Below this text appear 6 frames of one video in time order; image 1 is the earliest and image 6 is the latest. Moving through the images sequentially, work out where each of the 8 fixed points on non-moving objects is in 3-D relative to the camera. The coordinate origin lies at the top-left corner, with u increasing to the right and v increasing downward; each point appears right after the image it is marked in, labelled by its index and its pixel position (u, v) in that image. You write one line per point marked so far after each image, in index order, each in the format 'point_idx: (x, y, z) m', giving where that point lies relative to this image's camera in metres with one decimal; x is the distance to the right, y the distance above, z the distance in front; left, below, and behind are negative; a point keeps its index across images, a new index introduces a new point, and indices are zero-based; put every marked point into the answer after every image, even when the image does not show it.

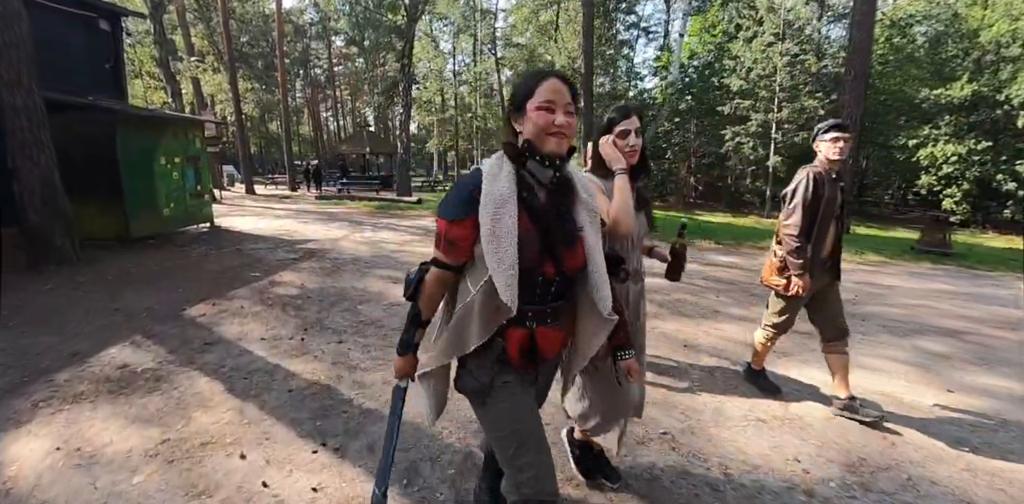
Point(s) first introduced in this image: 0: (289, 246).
0: (-4.4, +0.2, +9.6) m
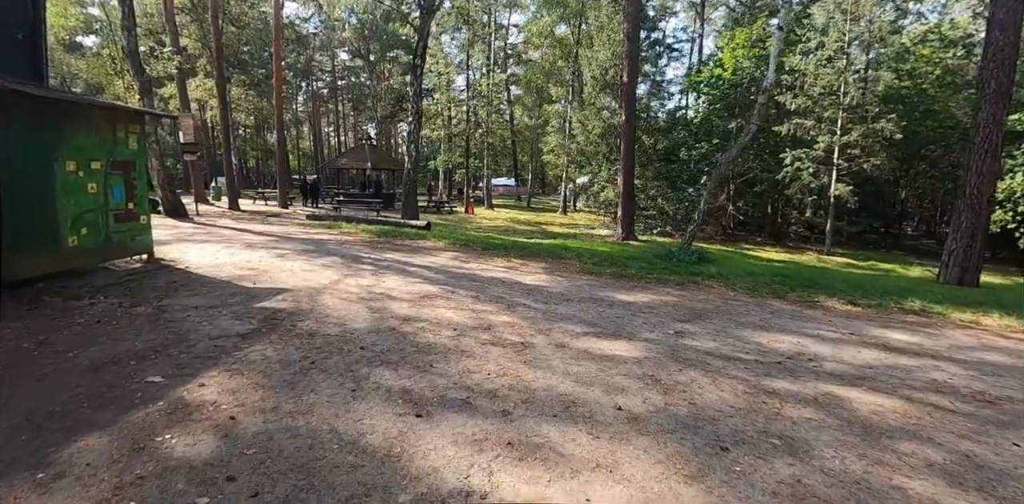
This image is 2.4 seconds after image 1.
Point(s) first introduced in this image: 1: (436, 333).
0: (-3.3, -0.6, +6.1) m
1: (-0.8, -0.9, +5.3) m
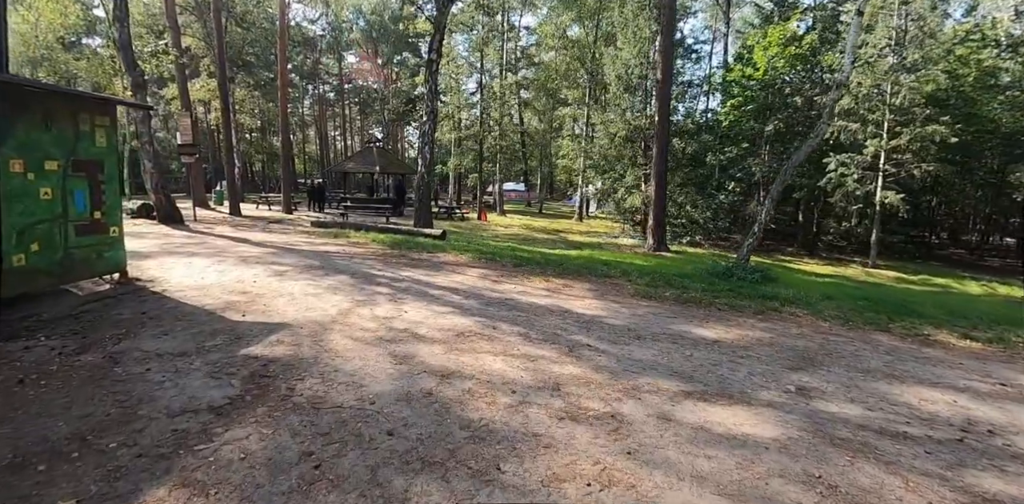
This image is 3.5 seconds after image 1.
0: (-2.7, -0.9, +4.6) m
1: (-0.2, -1.2, +3.8) m
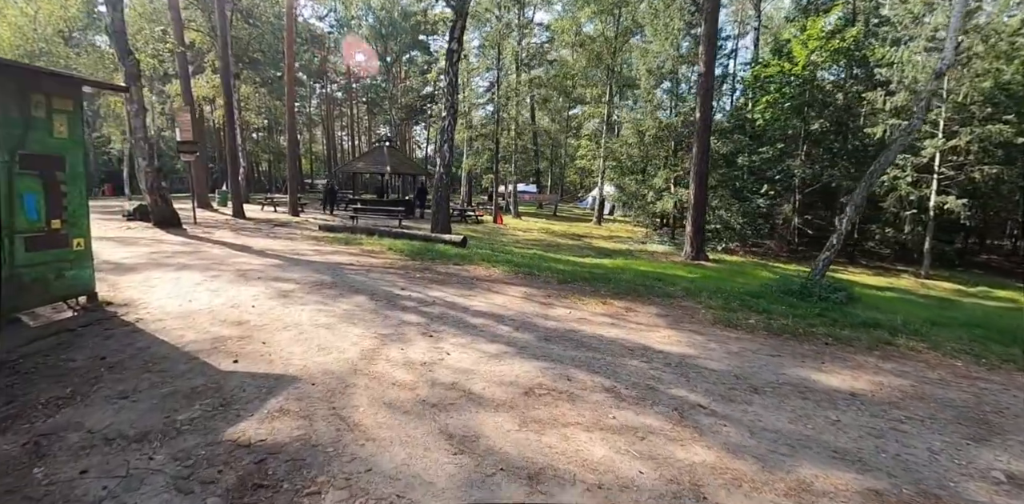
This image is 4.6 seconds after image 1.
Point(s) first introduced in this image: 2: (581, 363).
0: (-2.0, -1.1, +3.2) m
1: (+0.5, -1.4, +2.4) m
2: (+0.7, -1.1, +4.7) m
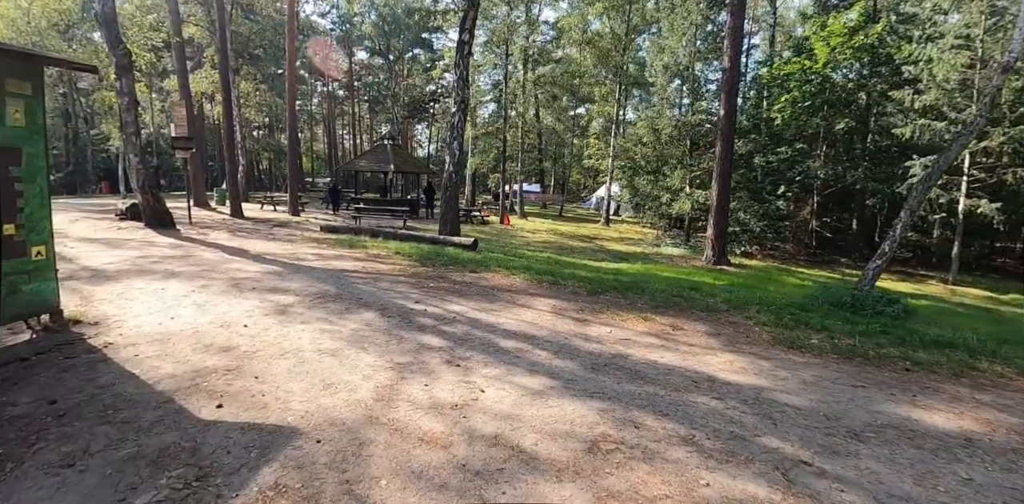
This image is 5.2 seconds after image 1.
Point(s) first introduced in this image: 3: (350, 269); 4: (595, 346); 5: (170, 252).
0: (-1.6, -1.2, +2.4) m
1: (+0.9, -1.5, +1.6) m
2: (+1.0, -1.2, +3.9) m
3: (-2.8, -0.3, +8.3) m
4: (+0.9, -1.0, +5.1) m
5: (-6.5, 0.0, +9.2) m
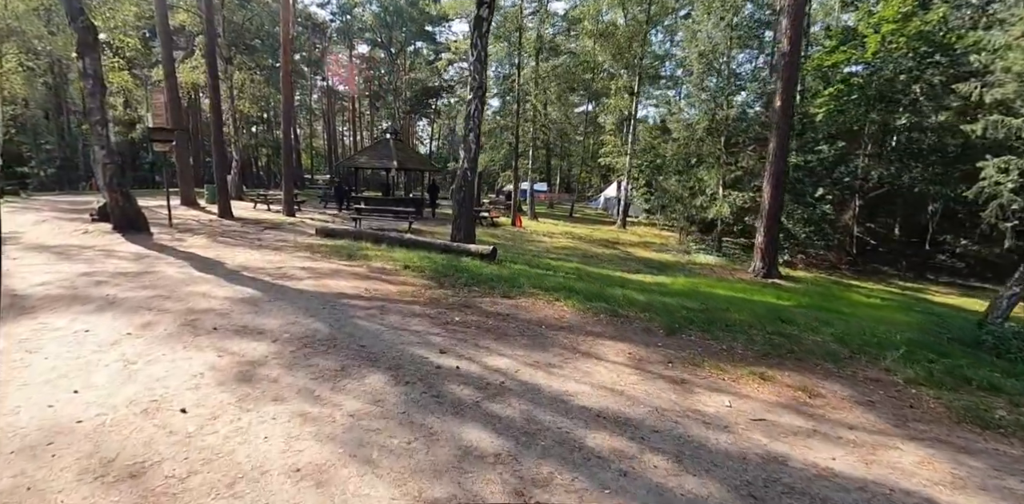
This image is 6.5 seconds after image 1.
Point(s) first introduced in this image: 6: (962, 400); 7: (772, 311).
0: (-1.0, -1.5, +0.6) m
1: (+1.5, -1.8, -0.2) m
2: (+1.6, -1.5, +2.1) m
3: (-2.2, -0.5, +6.5) m
4: (+1.5, -1.3, +3.3) m
5: (-5.9, -0.2, +7.4) m
6: (+4.2, -1.3, +4.5) m
7: (+4.1, -0.9, +7.7) m
